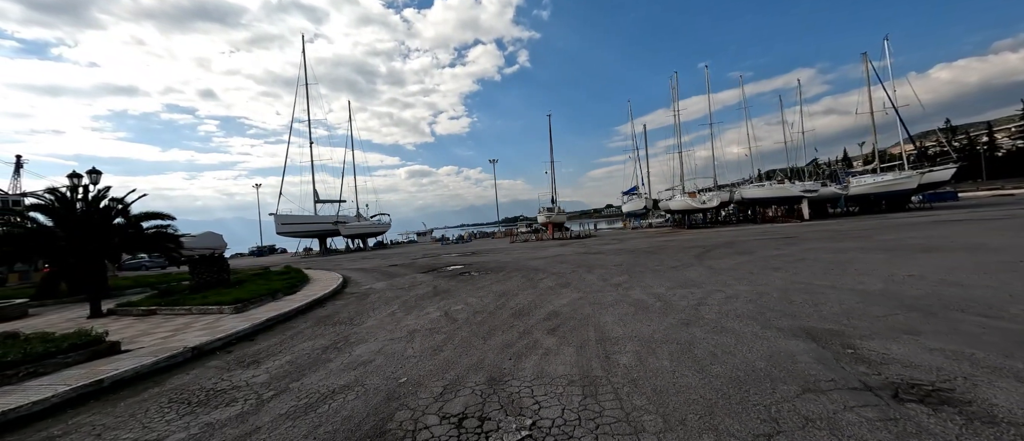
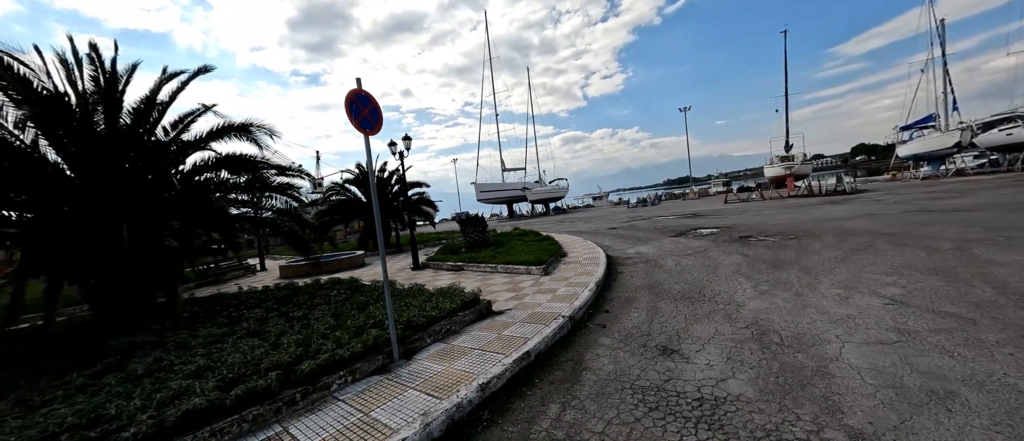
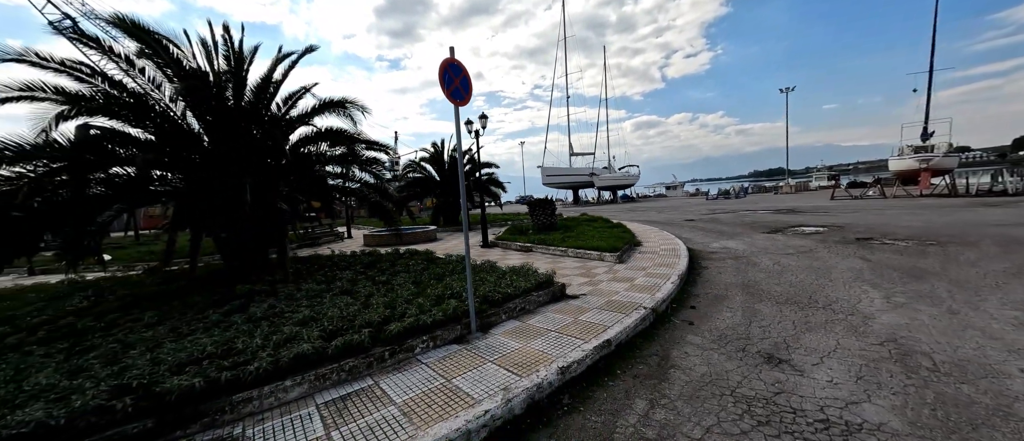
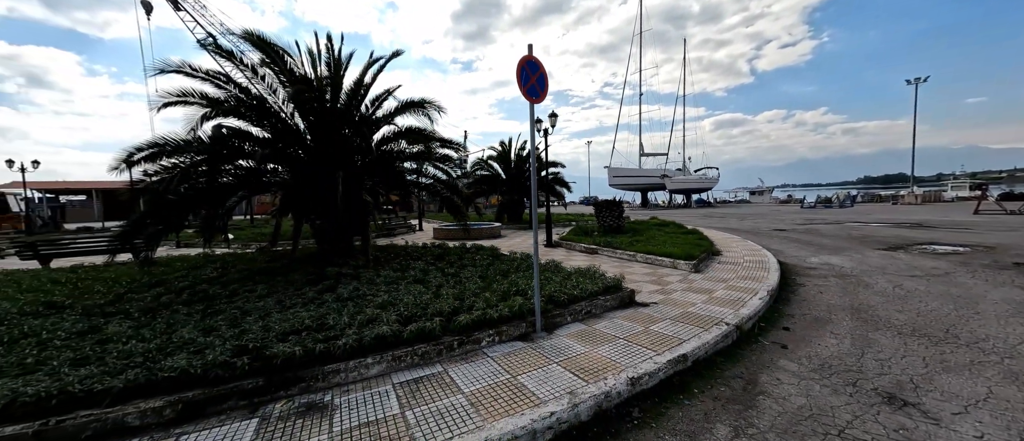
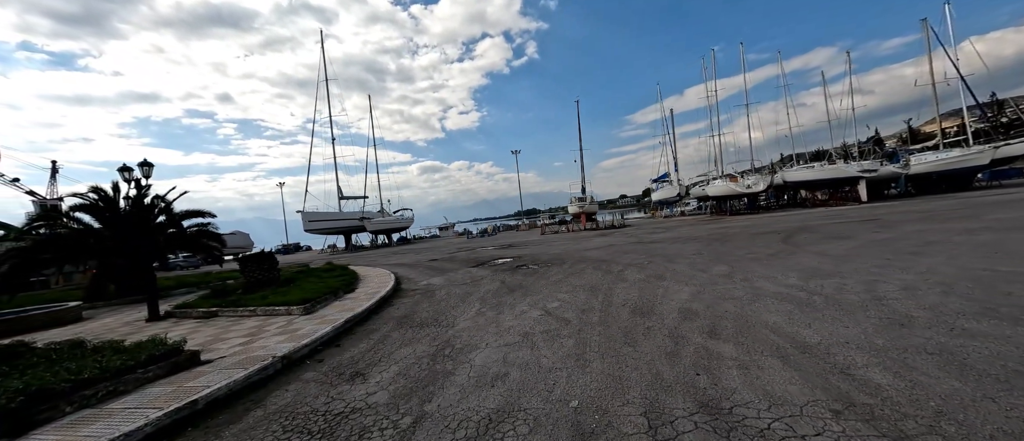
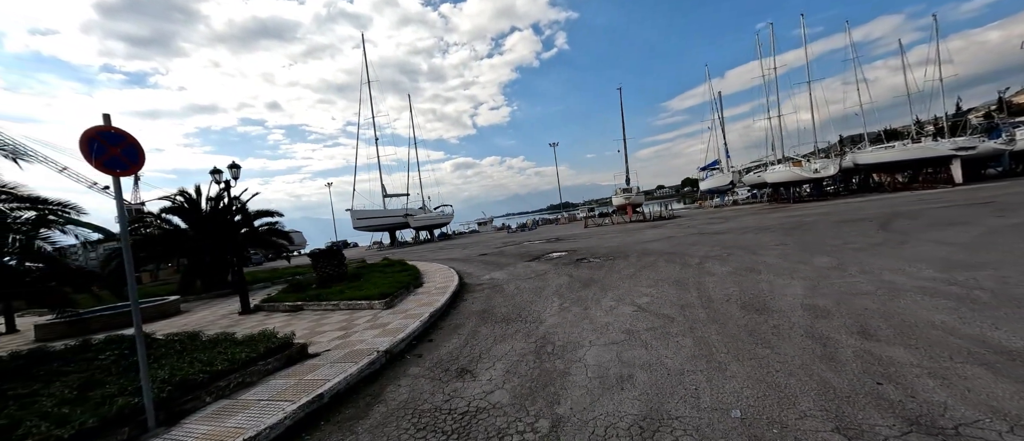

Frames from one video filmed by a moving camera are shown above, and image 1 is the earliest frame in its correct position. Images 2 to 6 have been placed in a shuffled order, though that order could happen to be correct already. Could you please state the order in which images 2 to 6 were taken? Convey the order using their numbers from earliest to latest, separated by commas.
5, 6, 2, 3, 4
